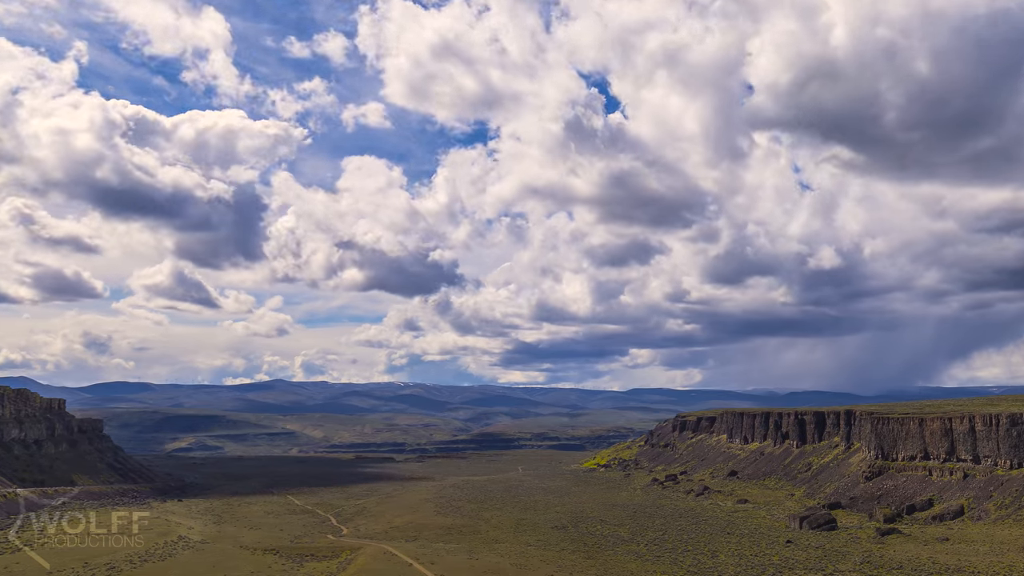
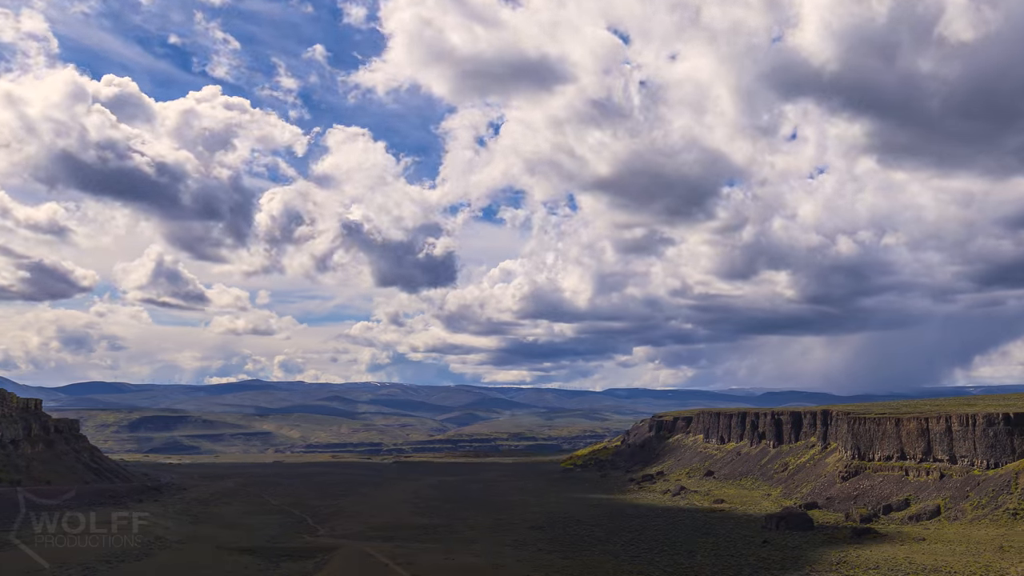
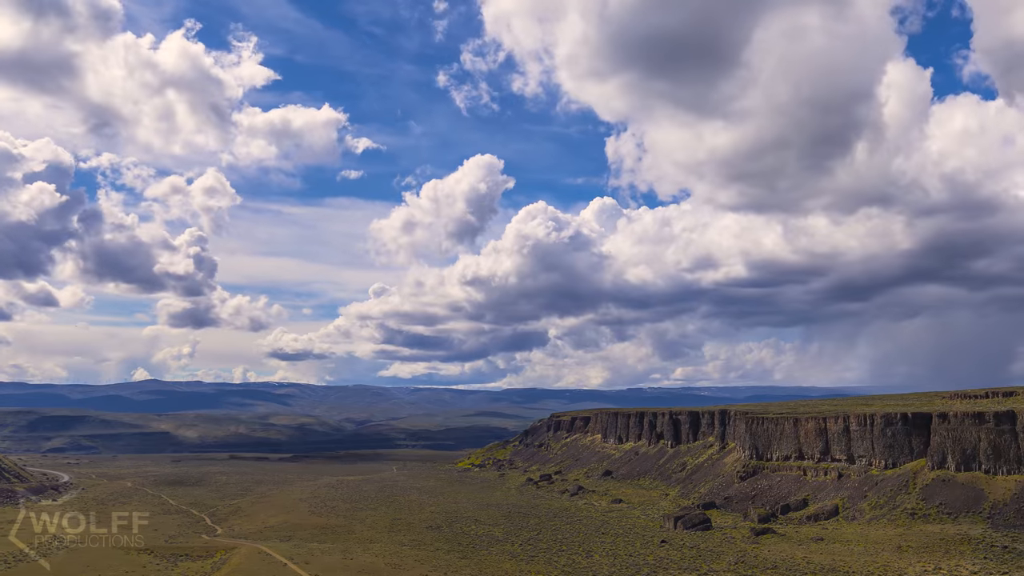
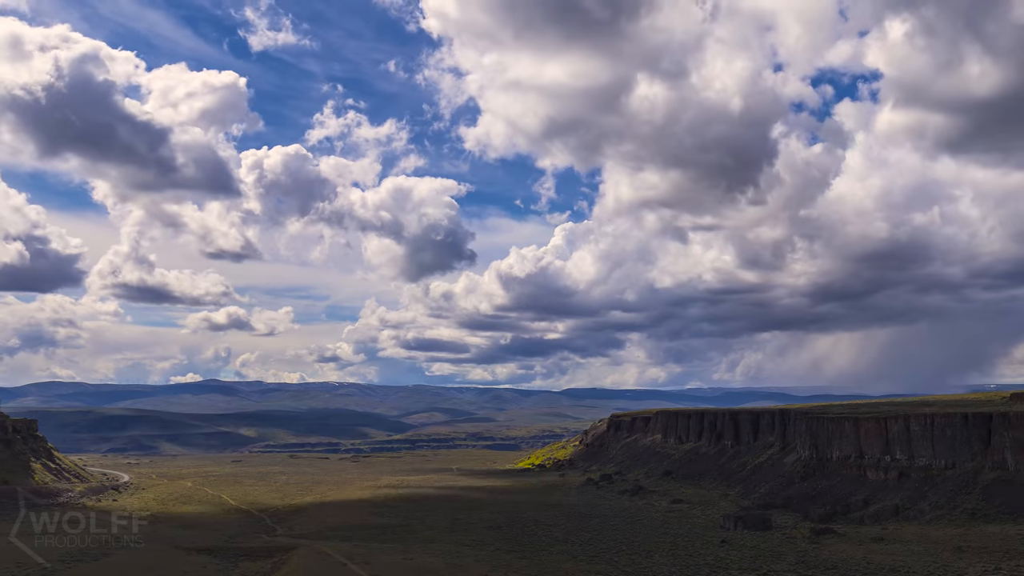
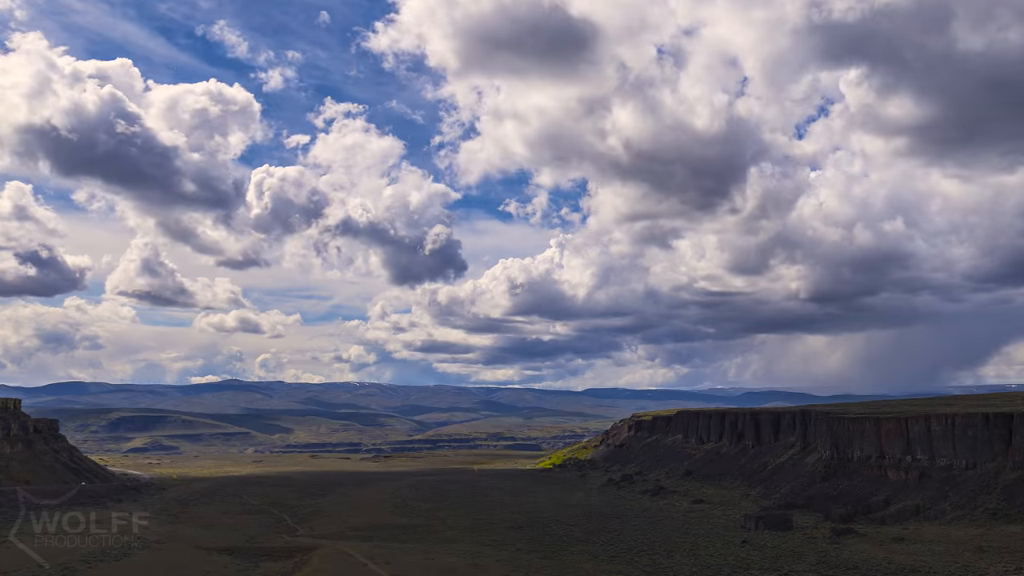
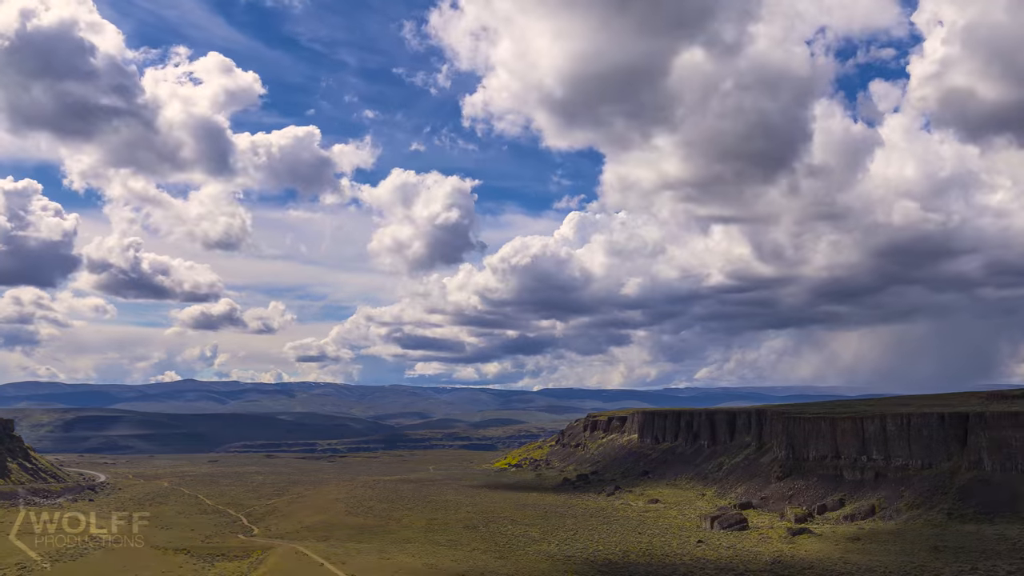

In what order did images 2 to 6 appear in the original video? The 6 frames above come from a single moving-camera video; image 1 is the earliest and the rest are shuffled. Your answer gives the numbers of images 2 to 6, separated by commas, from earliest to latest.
2, 5, 4, 6, 3
